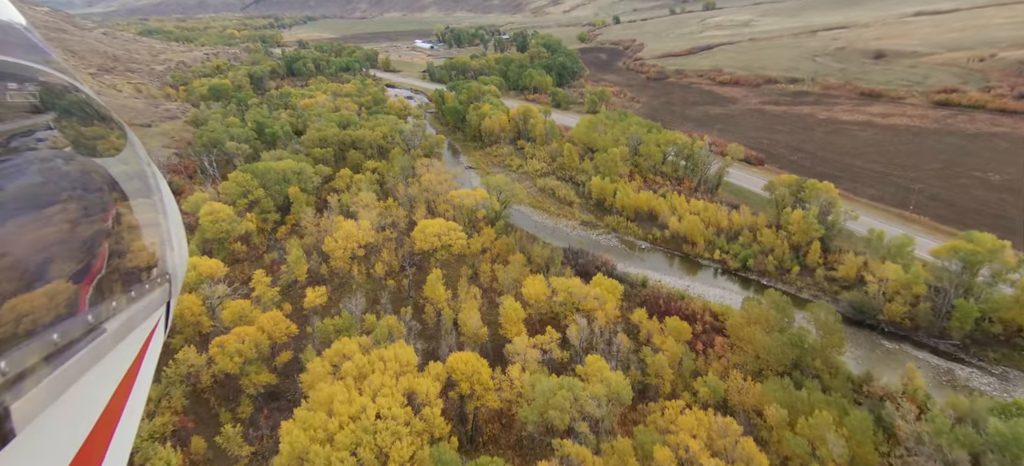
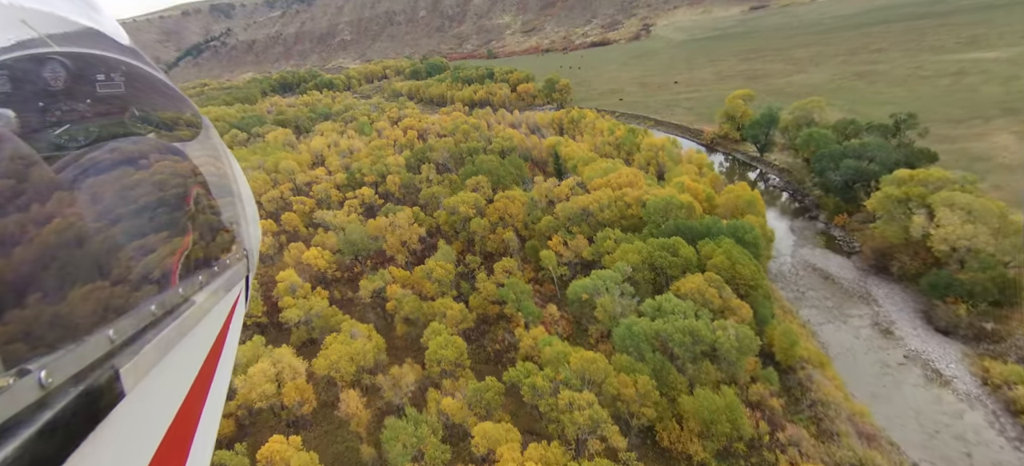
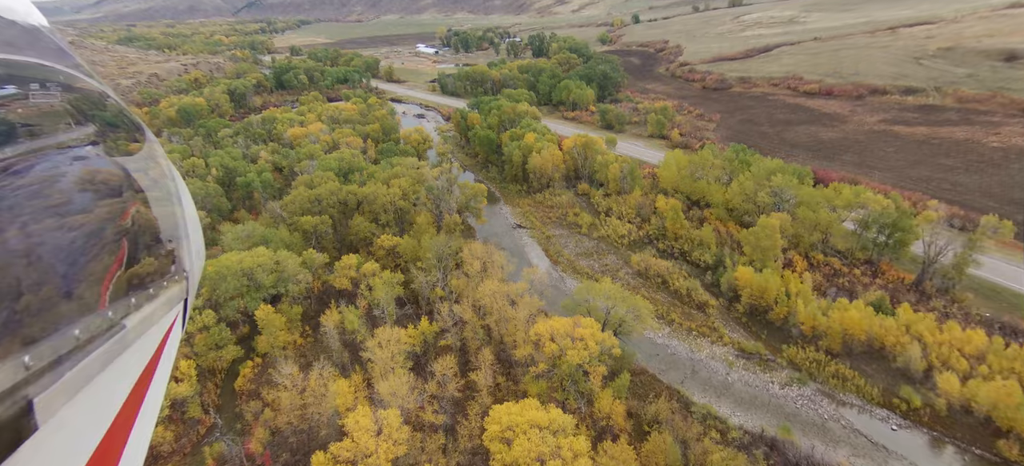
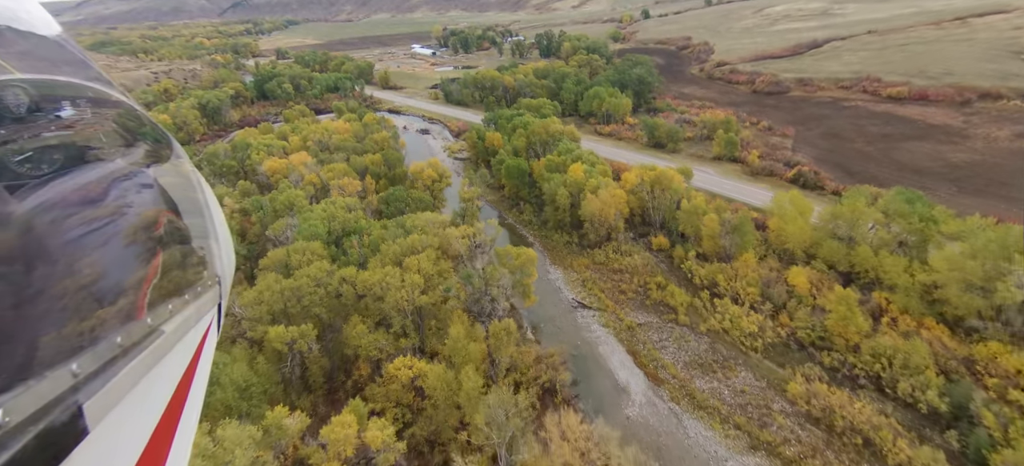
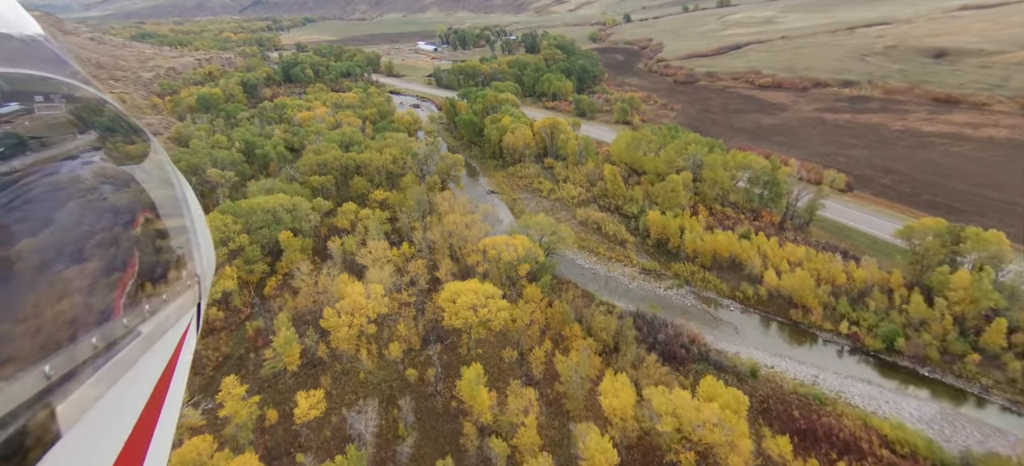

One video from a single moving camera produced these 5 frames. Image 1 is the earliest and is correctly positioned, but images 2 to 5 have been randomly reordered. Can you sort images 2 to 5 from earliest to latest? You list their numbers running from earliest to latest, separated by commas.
5, 3, 4, 2
